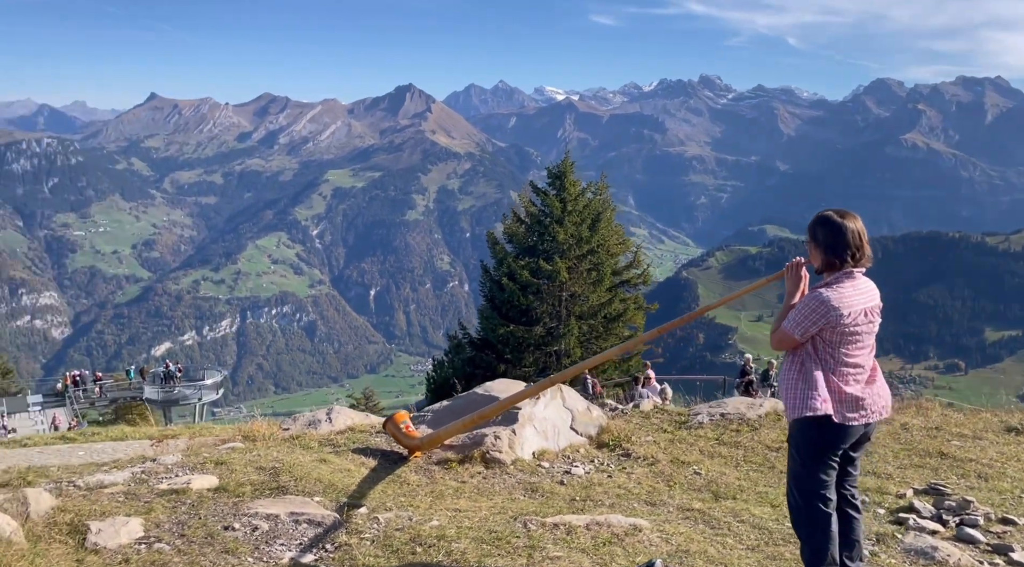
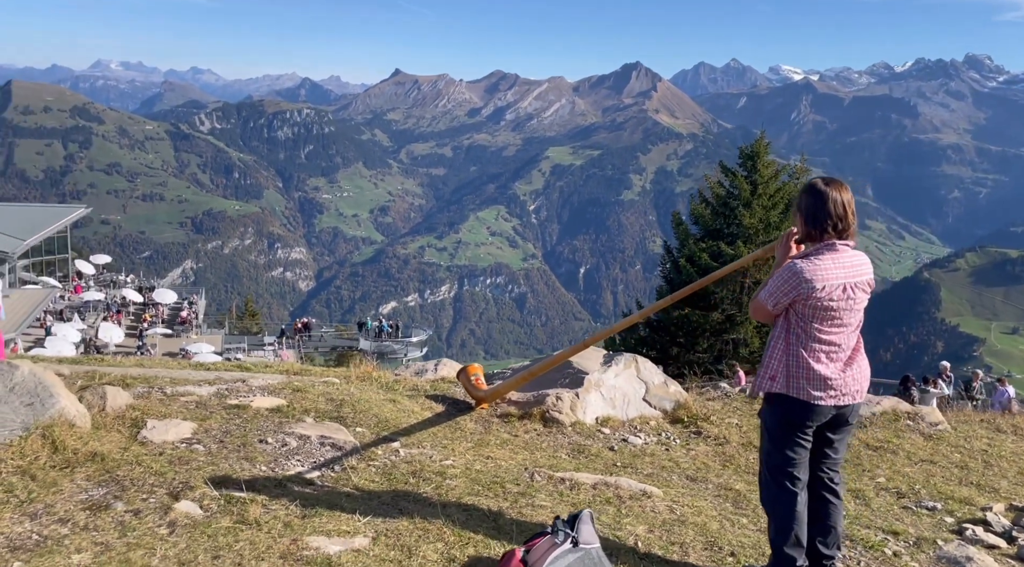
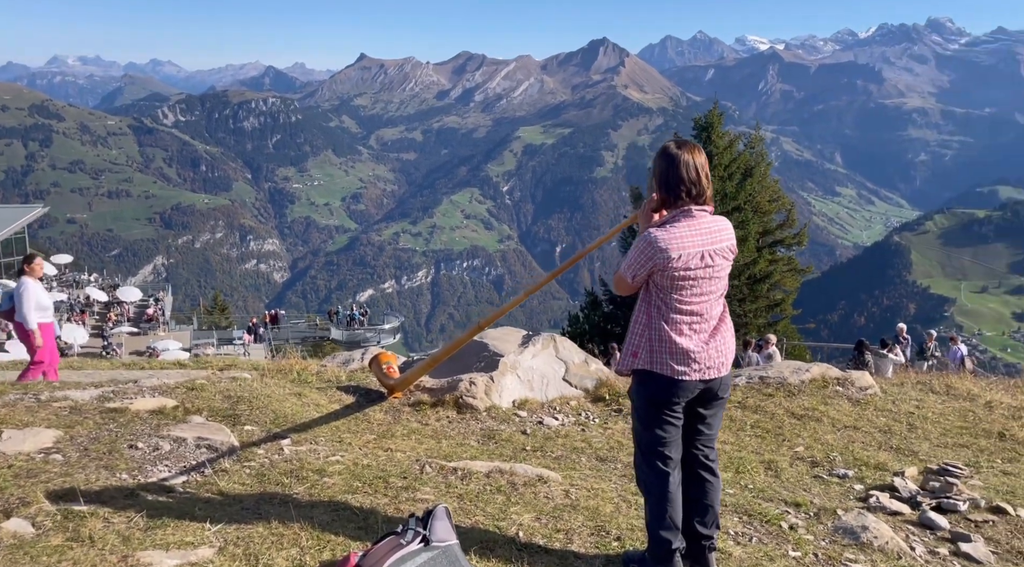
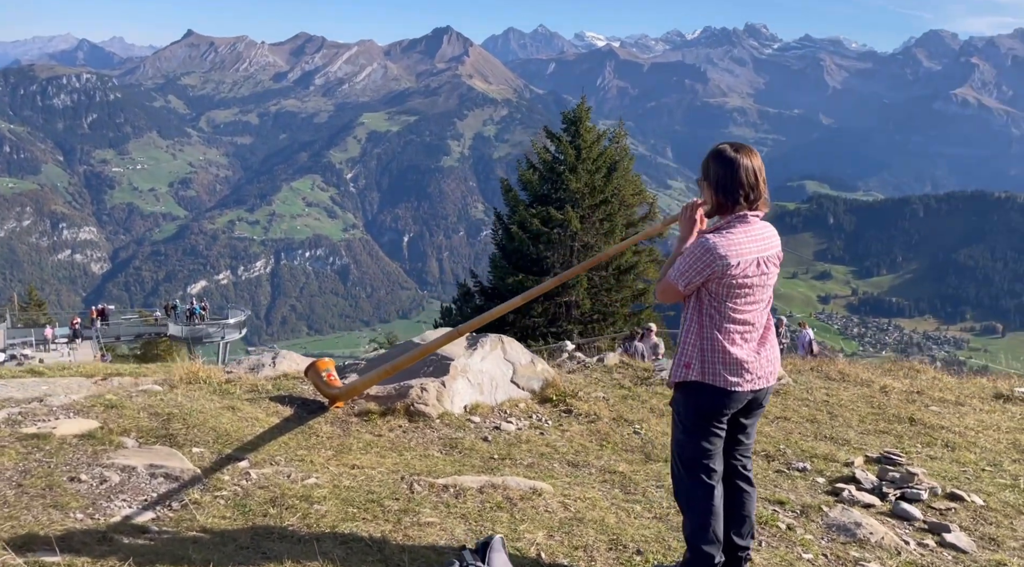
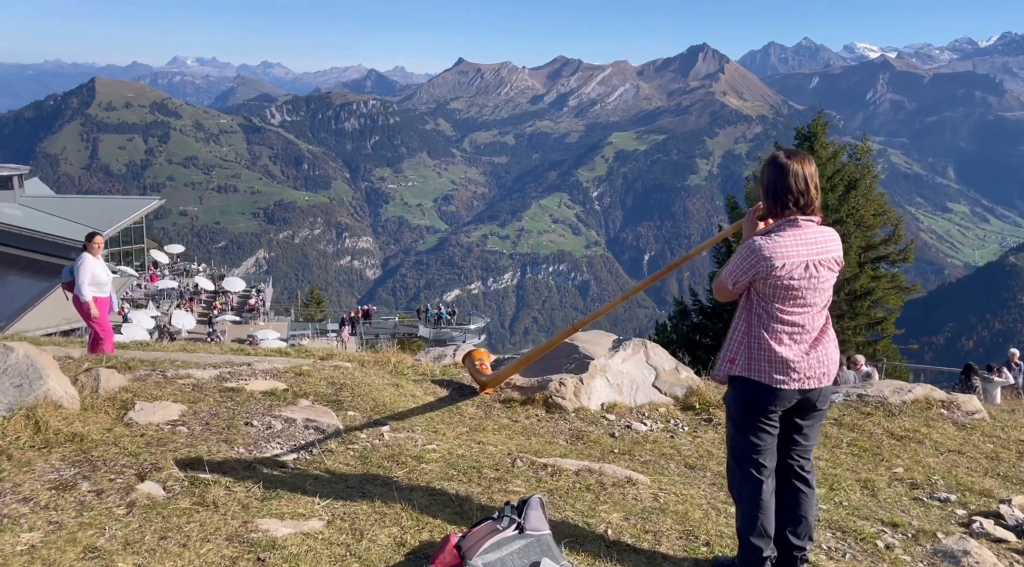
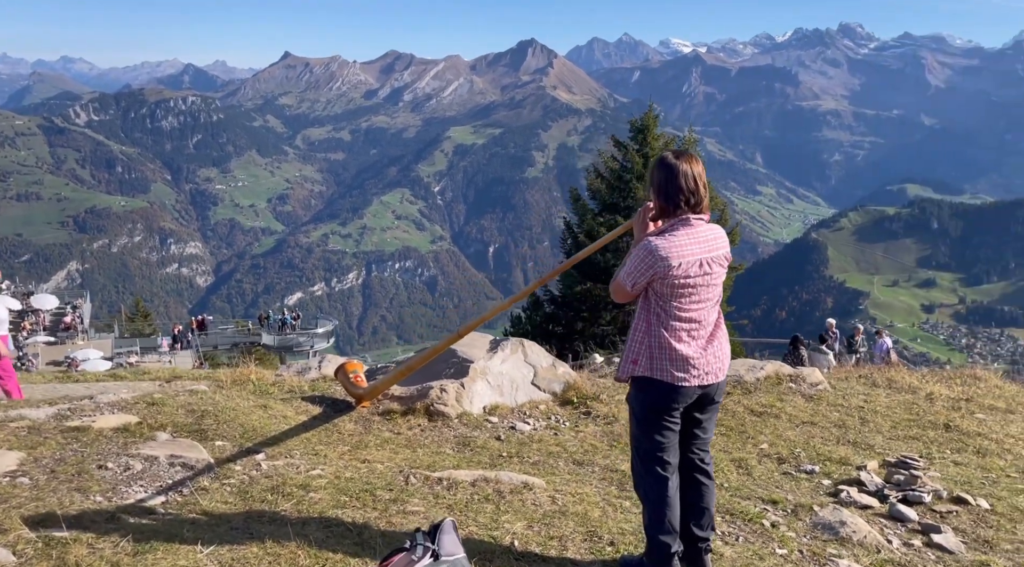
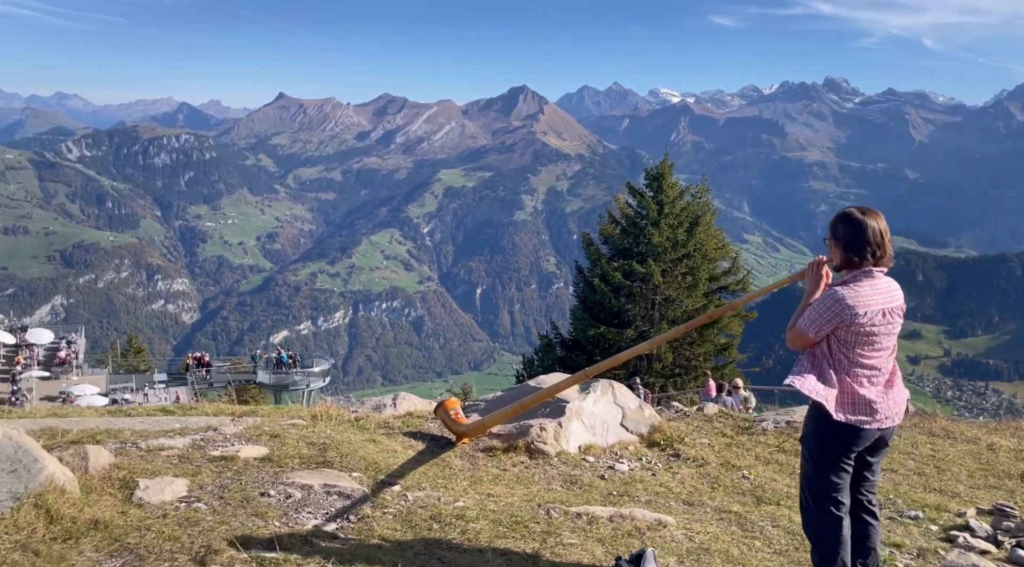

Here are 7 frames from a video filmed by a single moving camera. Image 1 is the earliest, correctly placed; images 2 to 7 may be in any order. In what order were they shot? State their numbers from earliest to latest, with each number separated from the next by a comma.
7, 2, 5, 3, 6, 4
